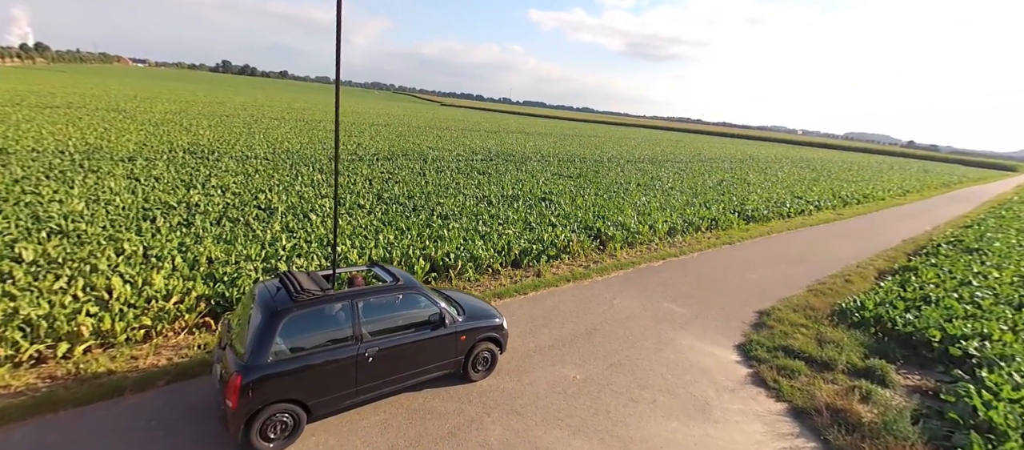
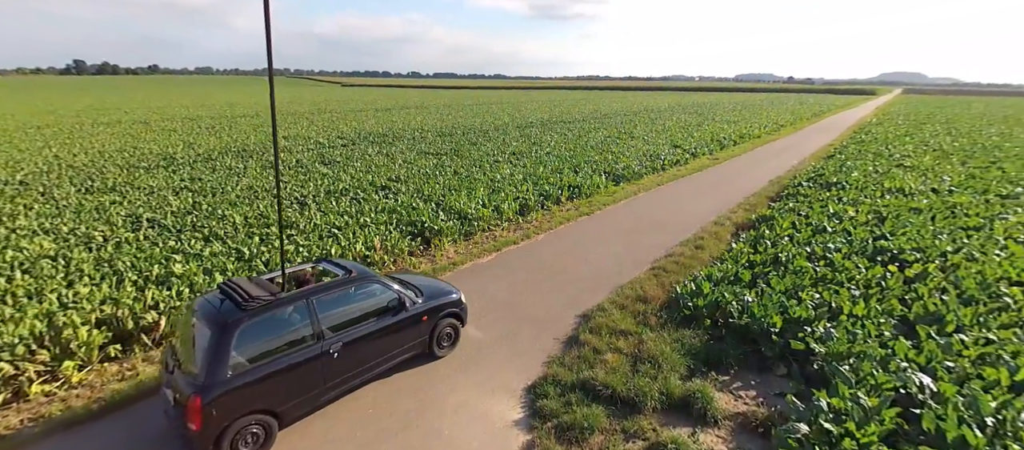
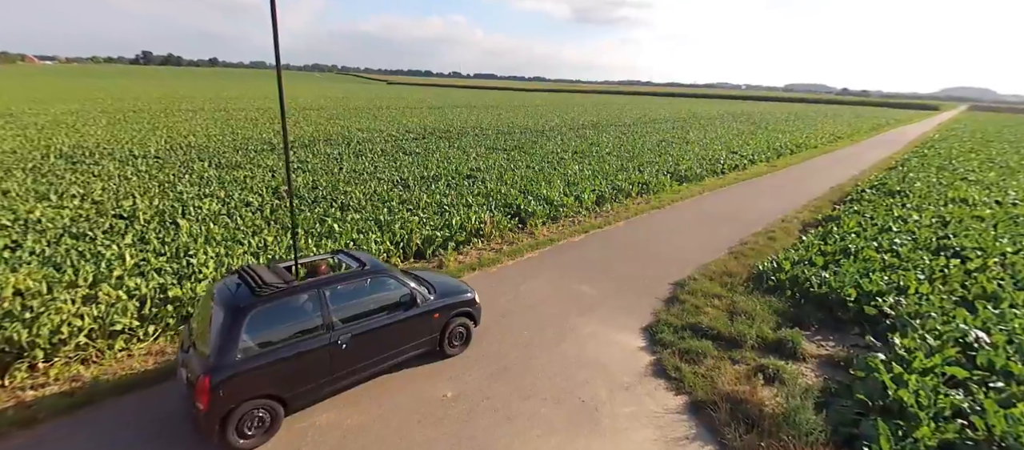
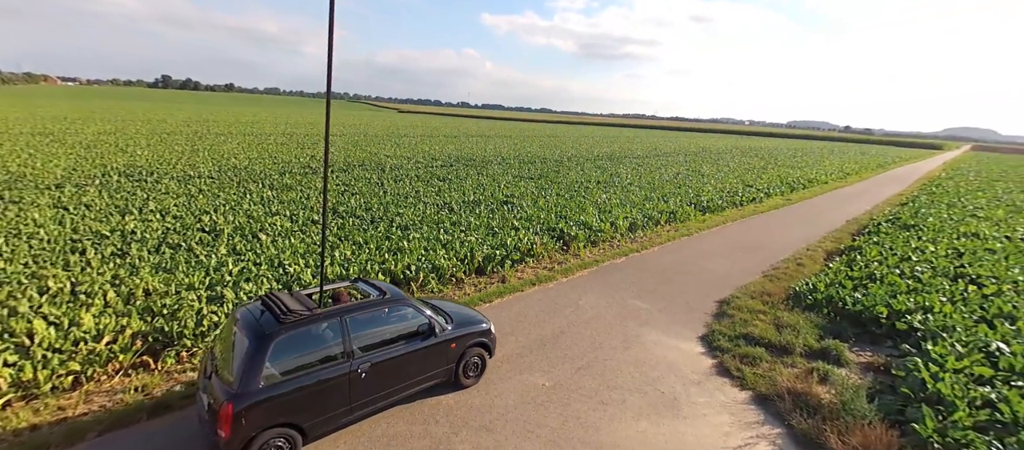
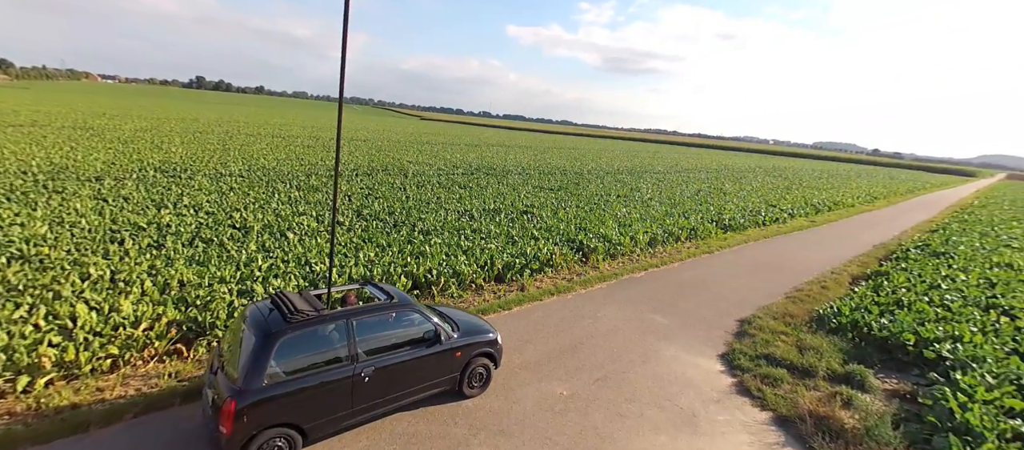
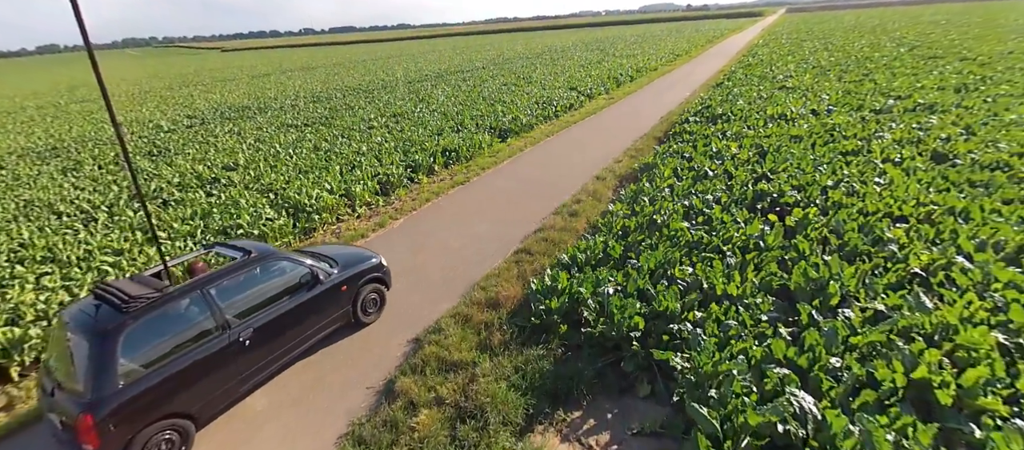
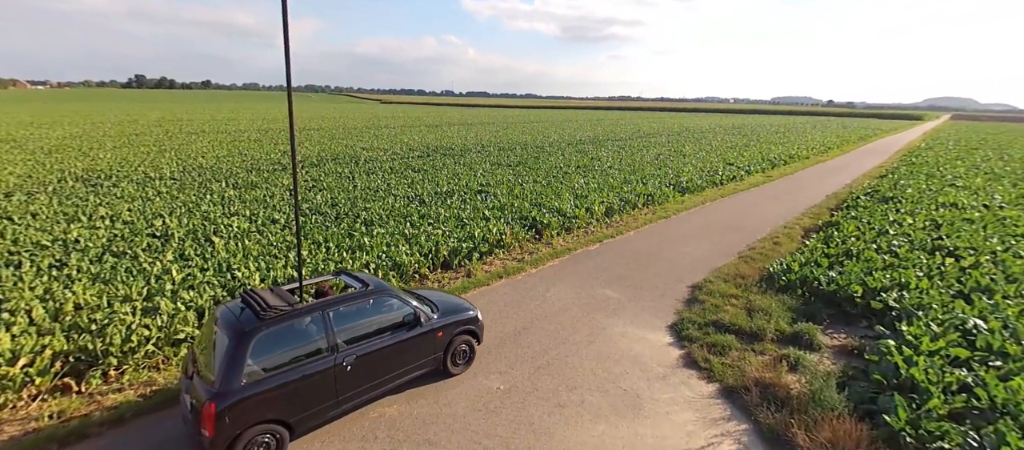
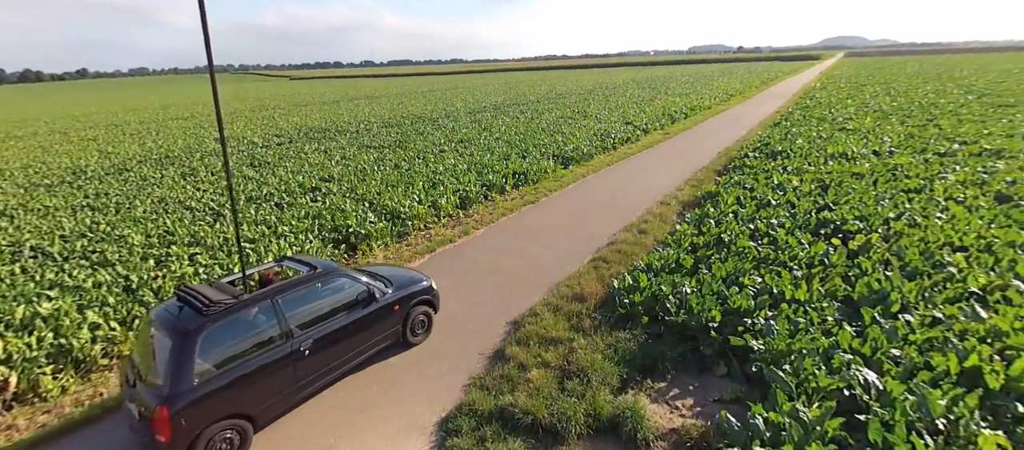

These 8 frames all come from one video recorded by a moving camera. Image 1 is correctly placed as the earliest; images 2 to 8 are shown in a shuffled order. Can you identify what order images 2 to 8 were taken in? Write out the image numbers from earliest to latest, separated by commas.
5, 4, 7, 3, 2, 8, 6
